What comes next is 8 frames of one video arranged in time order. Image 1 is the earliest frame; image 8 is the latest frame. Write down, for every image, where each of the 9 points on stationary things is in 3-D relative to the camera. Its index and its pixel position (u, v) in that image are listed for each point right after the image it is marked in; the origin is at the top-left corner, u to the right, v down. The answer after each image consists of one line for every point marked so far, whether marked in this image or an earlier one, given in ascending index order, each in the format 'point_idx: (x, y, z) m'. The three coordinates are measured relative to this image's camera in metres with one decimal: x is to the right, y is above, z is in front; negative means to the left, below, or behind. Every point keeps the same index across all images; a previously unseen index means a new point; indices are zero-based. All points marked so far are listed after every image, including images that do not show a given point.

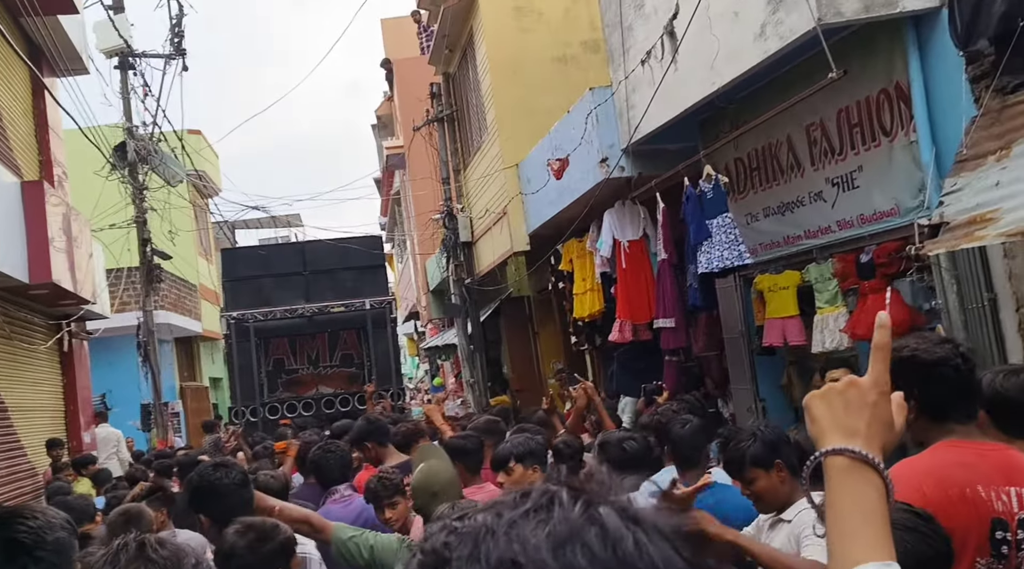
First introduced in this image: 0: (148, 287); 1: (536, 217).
0: (-5.3, 0.0, +15.7) m
1: (+0.3, +0.8, +12.1) m
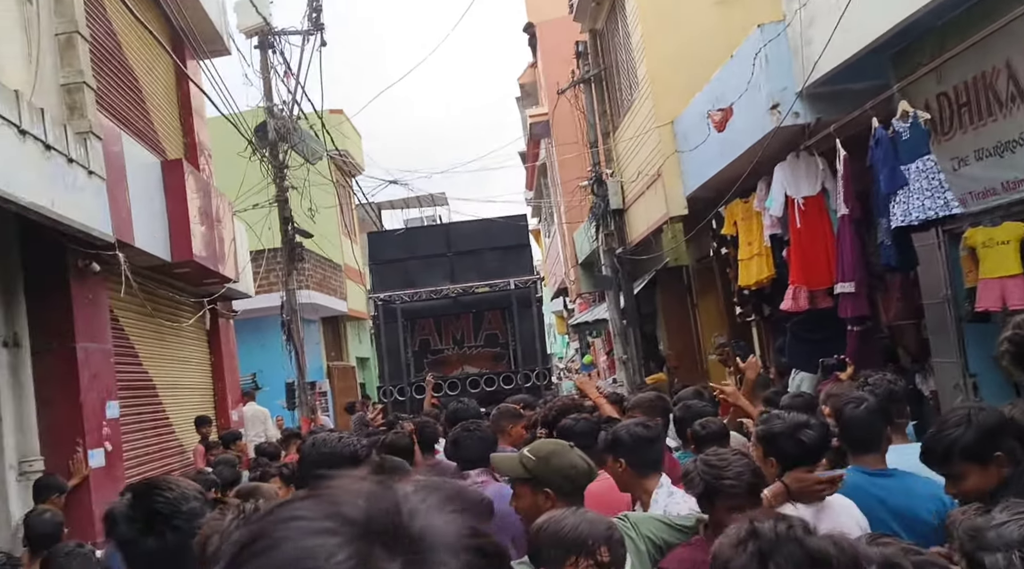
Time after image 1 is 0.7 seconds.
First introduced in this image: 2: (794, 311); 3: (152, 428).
0: (-3.1, +0.3, +15.4) m
1: (+1.9, +1.2, +11.1) m
2: (+2.4, -0.2, +9.3) m
3: (-3.5, -1.4, +10.6) m
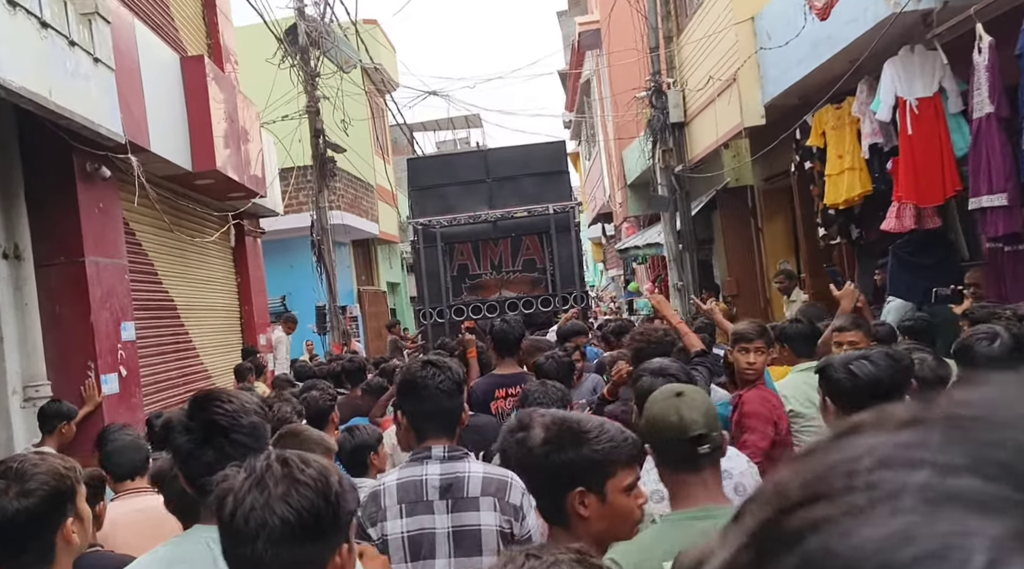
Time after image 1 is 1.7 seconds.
0: (-2.5, +1.4, +14.3) m
1: (+2.5, +1.9, +9.8) m
2: (+2.9, +0.4, +8.1) m
3: (-3.0, -0.6, +9.7) m
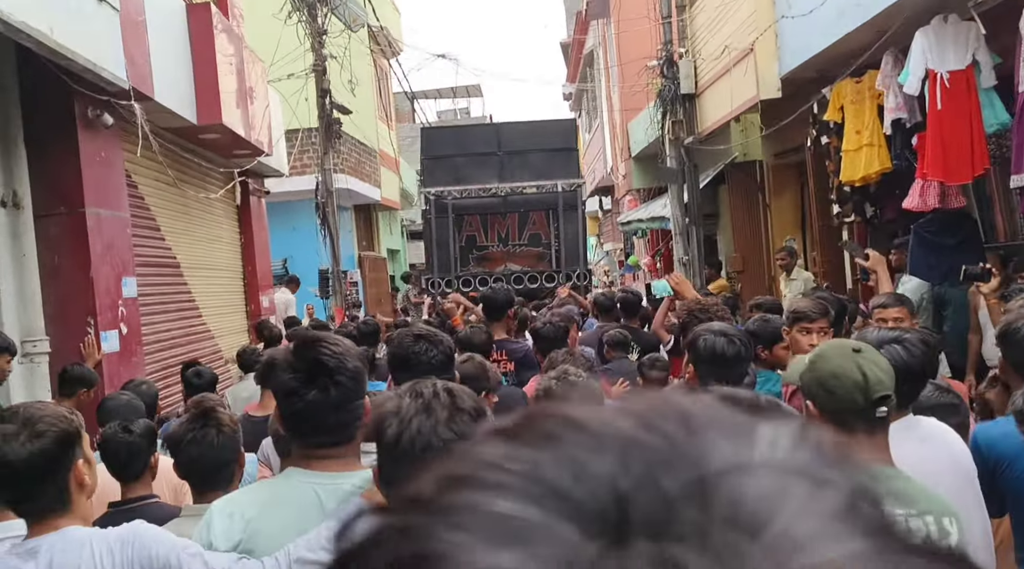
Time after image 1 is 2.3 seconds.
0: (-2.4, +1.8, +14.1) m
1: (+2.6, +2.1, +9.6) m
2: (+3.0, +0.6, +7.9) m
3: (-3.0, -0.2, +9.5) m
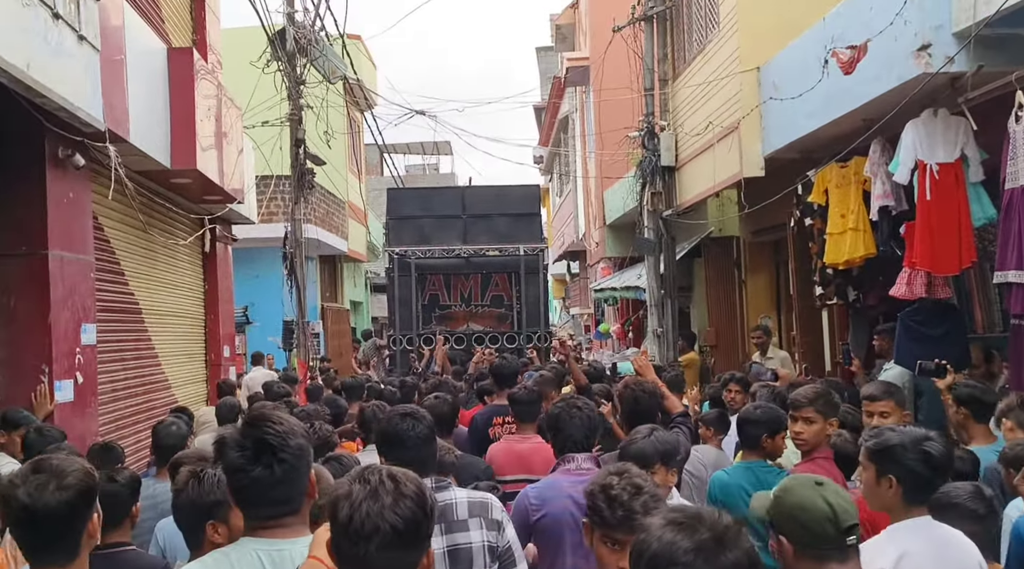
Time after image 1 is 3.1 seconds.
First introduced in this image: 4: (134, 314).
0: (-2.7, +1.2, +13.8) m
1: (+2.5, +1.4, +9.6) m
2: (+2.9, -0.1, +7.8) m
3: (-3.2, -0.6, +9.1) m
4: (-3.2, -0.3, +9.1) m
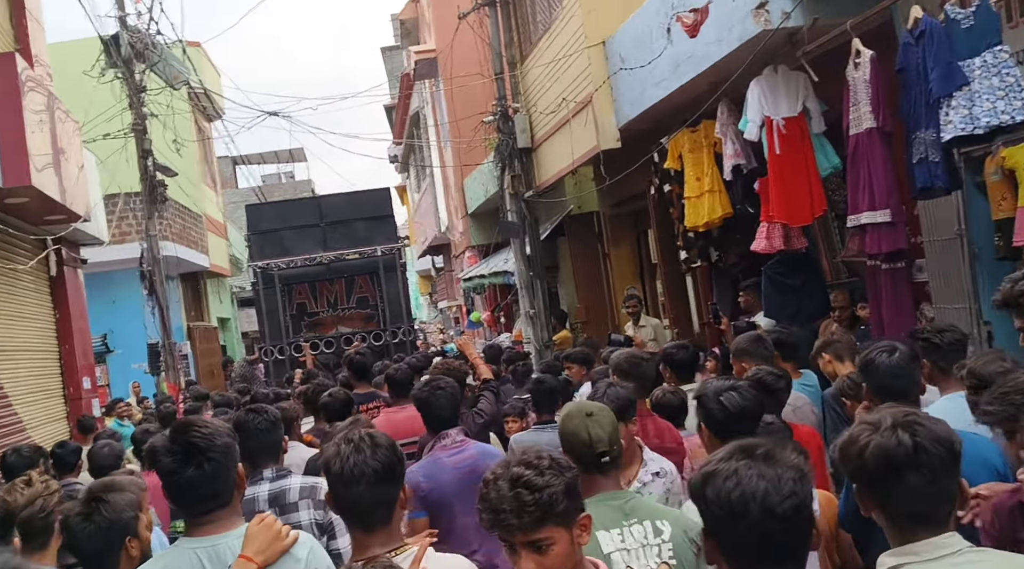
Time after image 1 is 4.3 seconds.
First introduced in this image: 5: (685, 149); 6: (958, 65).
0: (-4.5, +0.9, +13.3) m
1: (+1.2, +1.7, +9.7) m
2: (+1.9, +0.3, +8.1) m
3: (-4.2, -0.9, +8.6) m
4: (-4.2, -0.5, +8.6) m
5: (+1.5, +1.2, +9.4) m
6: (+2.4, +1.2, +5.8) m
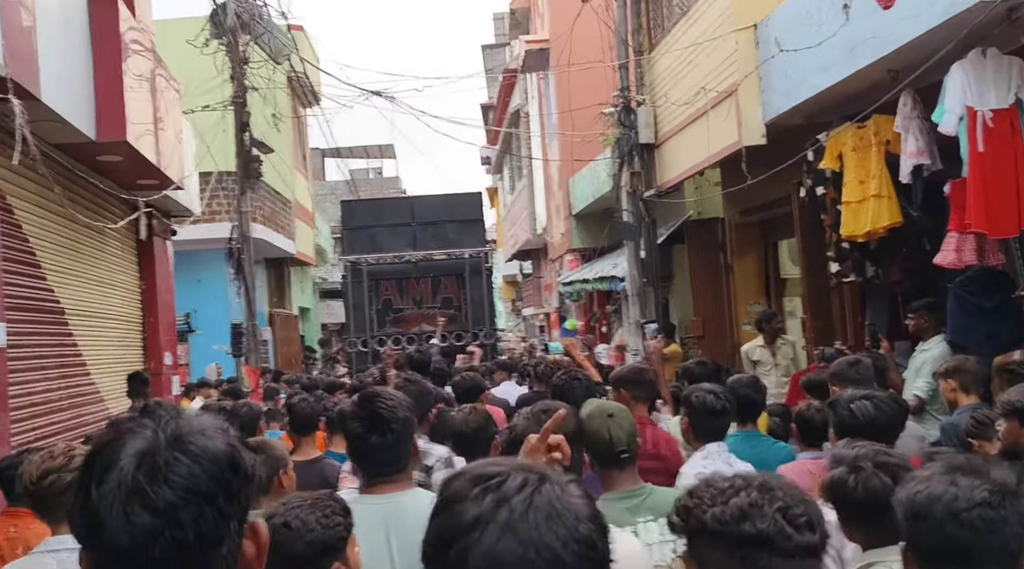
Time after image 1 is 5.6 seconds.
0: (-3.1, +1.2, +12.5) m
1: (+2.3, +1.6, +8.6) m
2: (+2.8, +0.1, +6.9) m
3: (-3.3, -0.6, +7.8) m
4: (-3.3, -0.2, +7.8) m
5: (+2.6, +1.1, +8.2) m
6: (+3.2, +1.0, +4.6) m
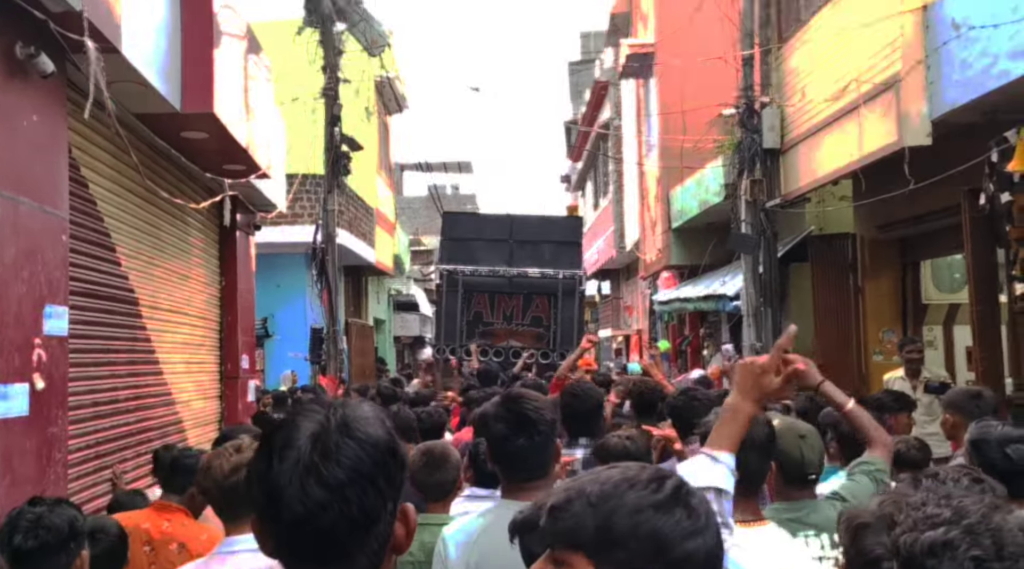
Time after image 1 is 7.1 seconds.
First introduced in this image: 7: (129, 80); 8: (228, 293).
0: (-2.0, +1.1, +11.6) m
1: (+3.2, +1.4, +7.3) m
2: (+3.6, 0.0, +5.6) m
3: (-2.5, -0.5, +6.8) m
4: (-2.5, -0.2, +6.8) m
5: (+3.5, +0.9, +7.0) m
6: (+3.9, +0.9, +3.3) m
7: (-2.2, +1.2, +6.2) m
8: (-2.6, -0.1, +9.7) m
